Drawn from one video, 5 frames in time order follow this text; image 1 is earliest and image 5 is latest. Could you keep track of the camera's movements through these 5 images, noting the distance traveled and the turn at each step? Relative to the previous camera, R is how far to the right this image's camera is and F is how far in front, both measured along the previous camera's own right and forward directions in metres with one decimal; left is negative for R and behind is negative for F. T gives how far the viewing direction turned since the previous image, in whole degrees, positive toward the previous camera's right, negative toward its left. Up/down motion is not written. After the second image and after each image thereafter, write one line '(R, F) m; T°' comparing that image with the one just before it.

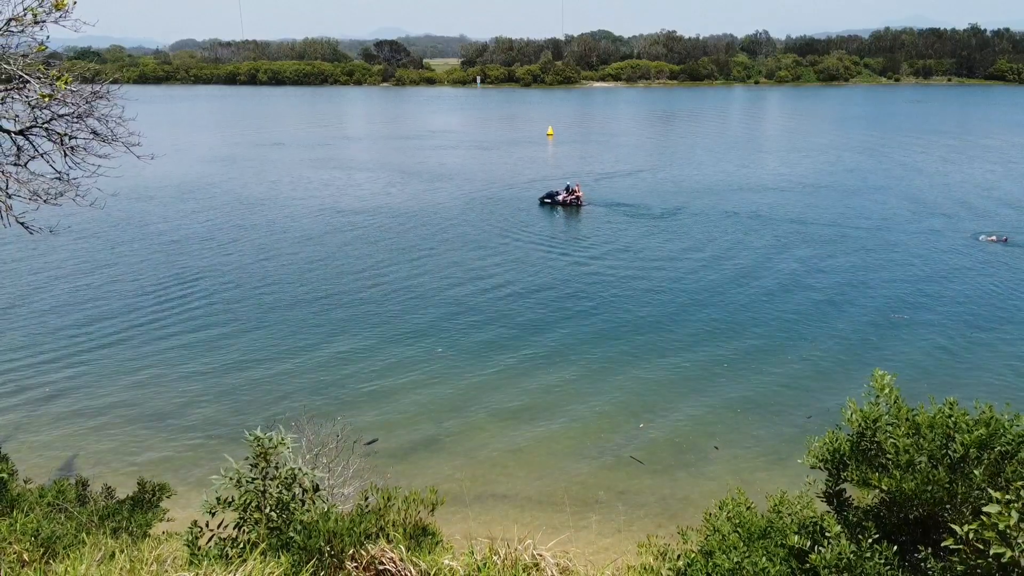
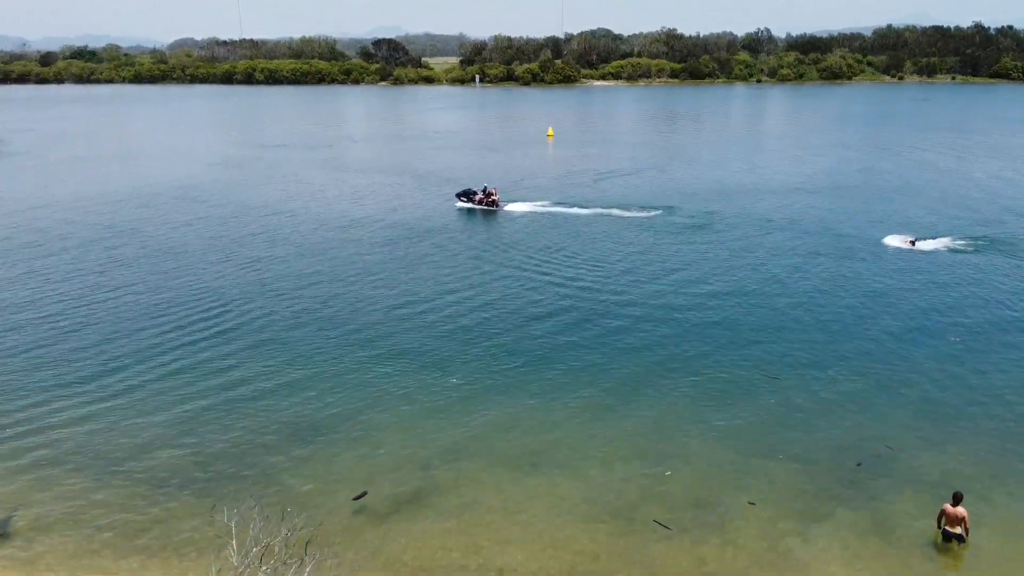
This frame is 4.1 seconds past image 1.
(0.0, +2.9) m; 0°
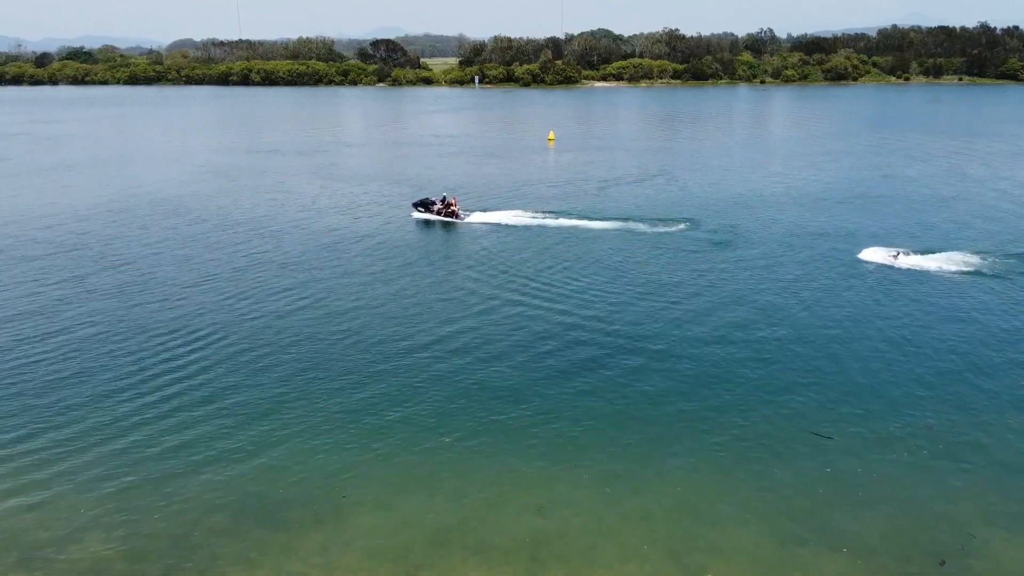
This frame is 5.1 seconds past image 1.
(-0.1, +4.1) m; 0°
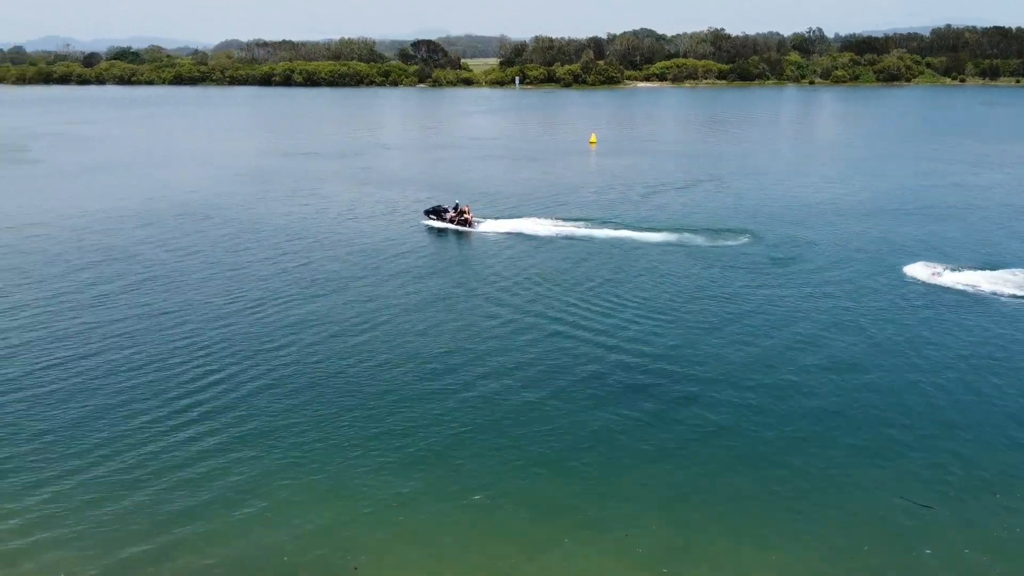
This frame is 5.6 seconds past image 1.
(-0.2, +2.8) m; -3°
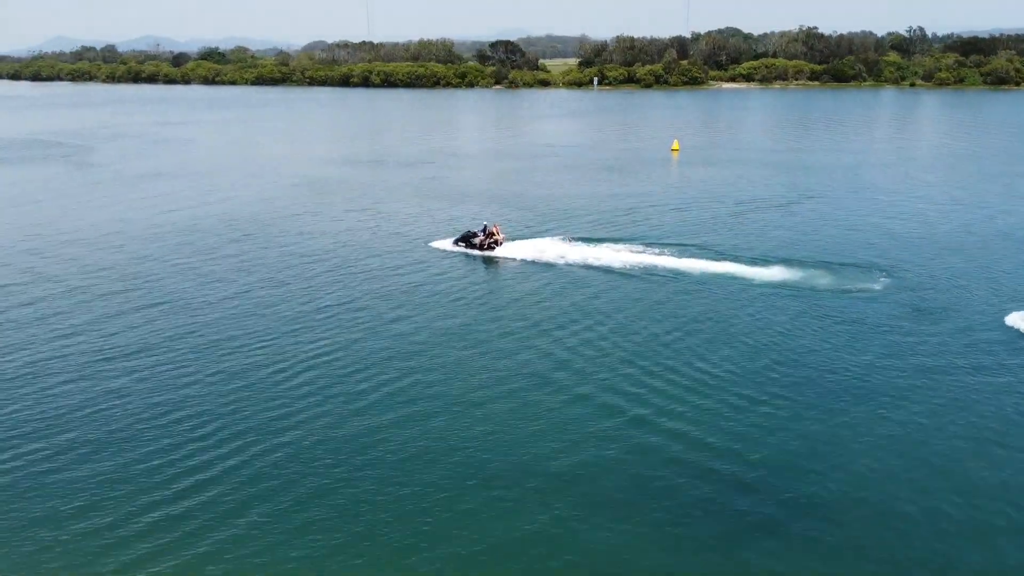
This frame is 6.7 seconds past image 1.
(+0.2, +6.5) m; -5°
